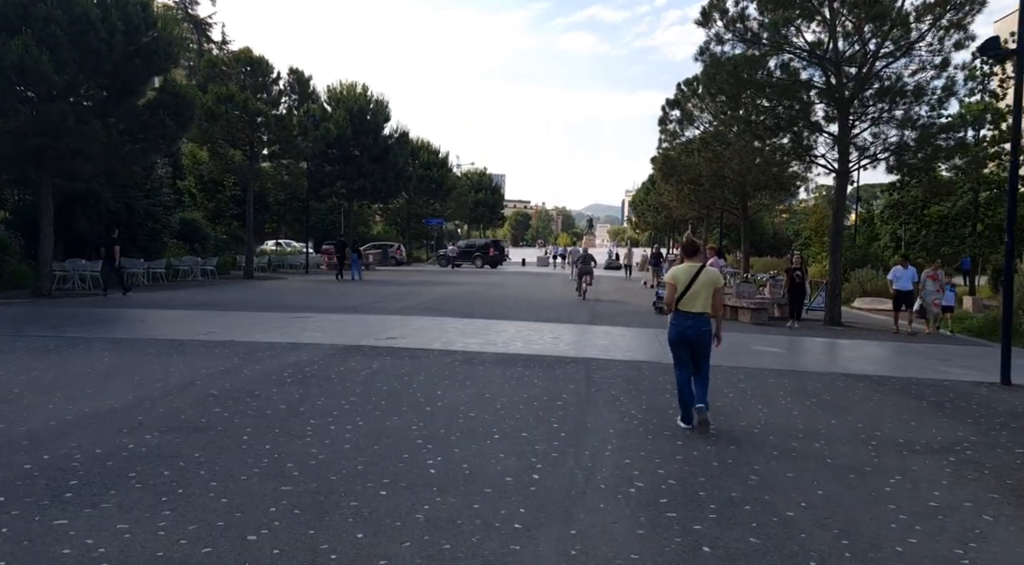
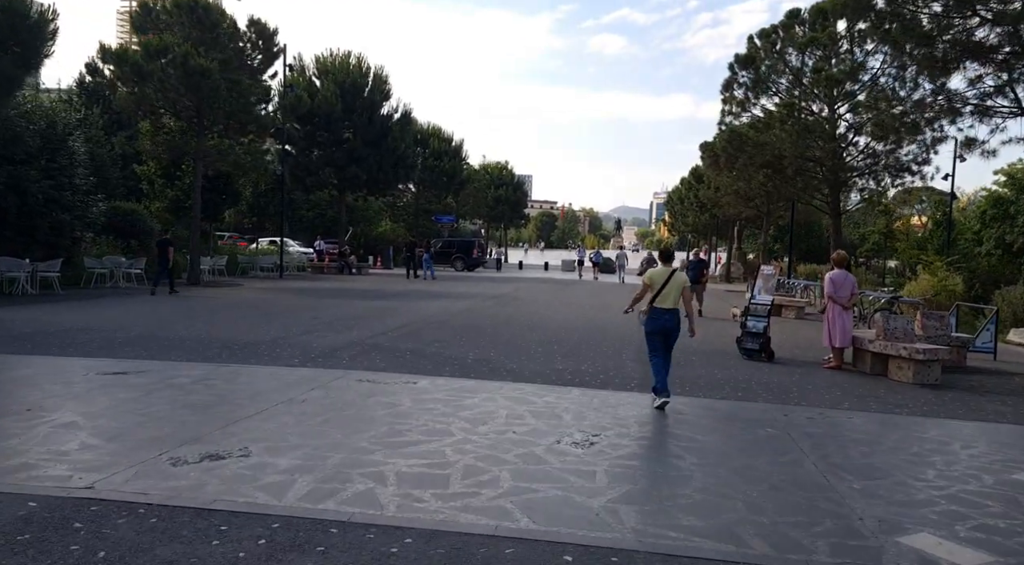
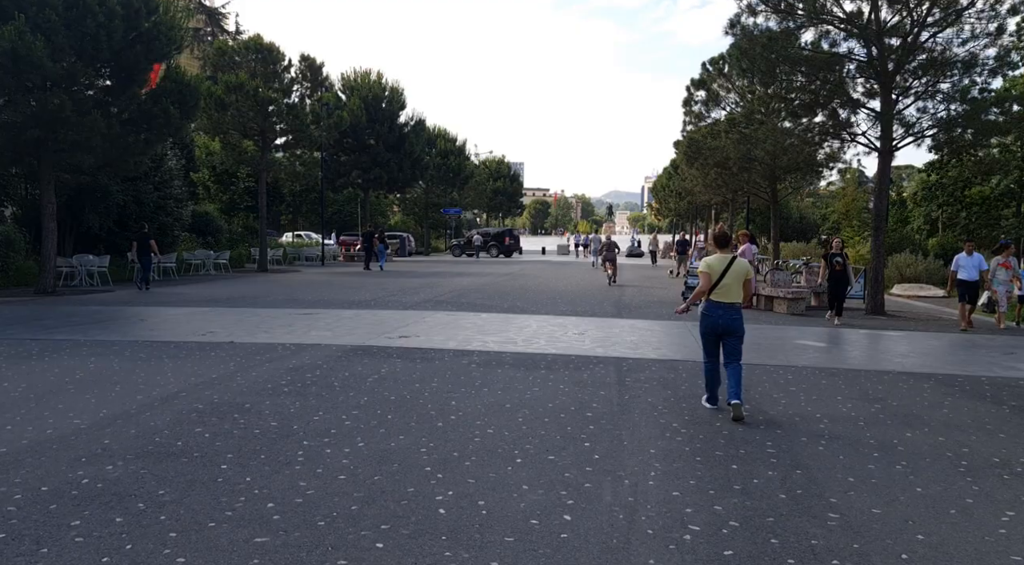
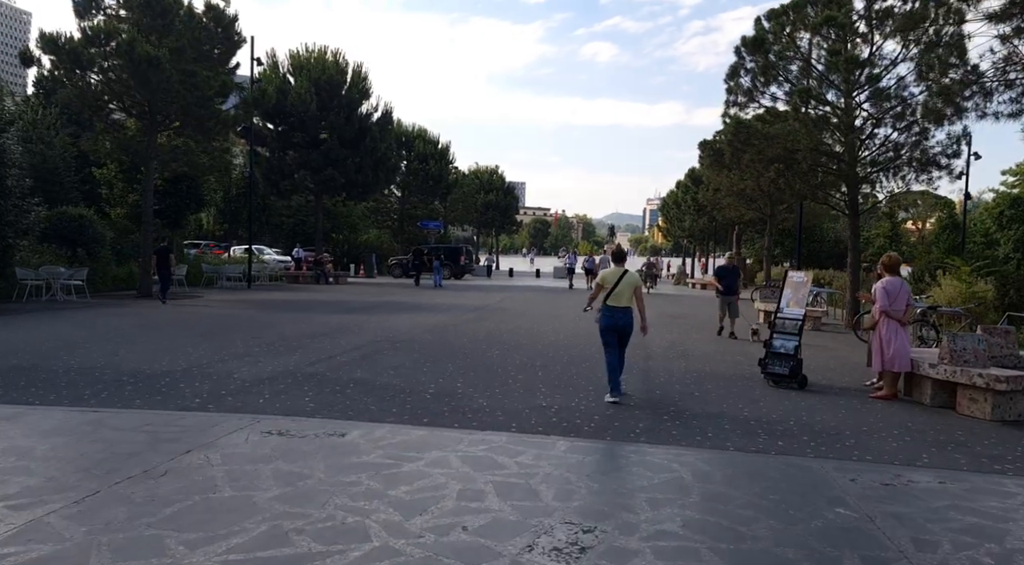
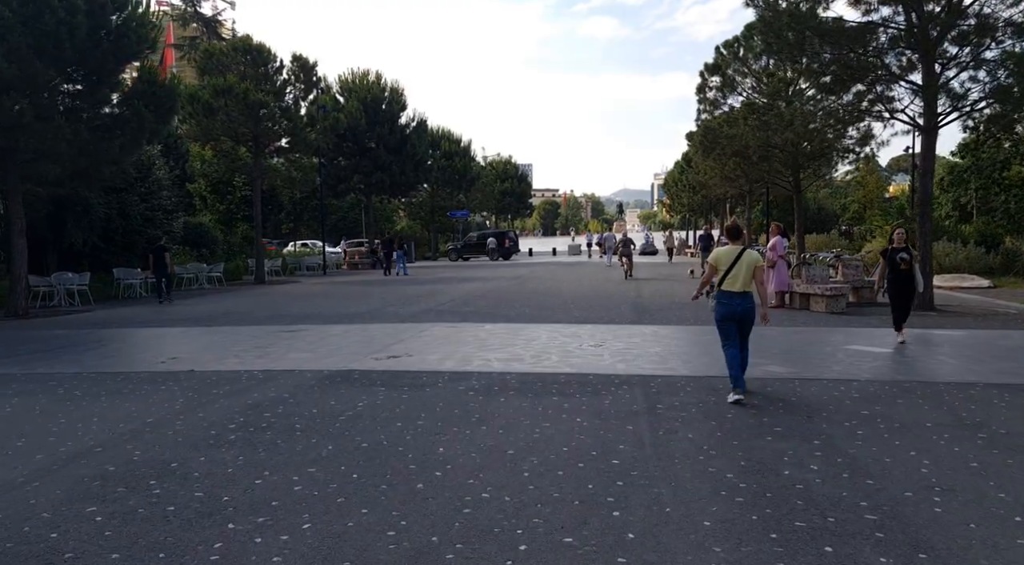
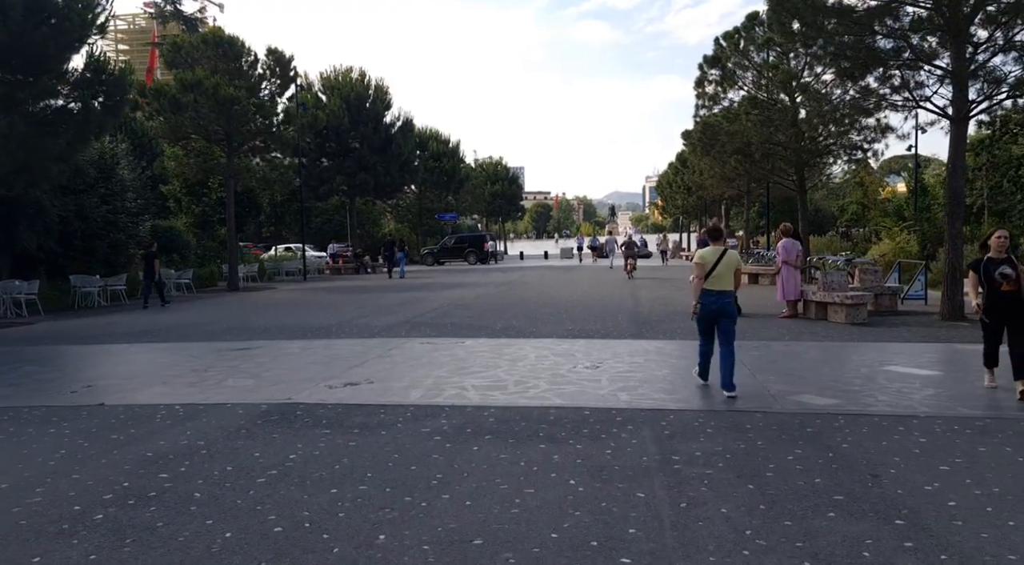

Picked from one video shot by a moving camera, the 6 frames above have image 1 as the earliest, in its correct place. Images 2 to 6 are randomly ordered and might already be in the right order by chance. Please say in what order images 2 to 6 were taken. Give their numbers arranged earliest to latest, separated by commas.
3, 5, 6, 2, 4
